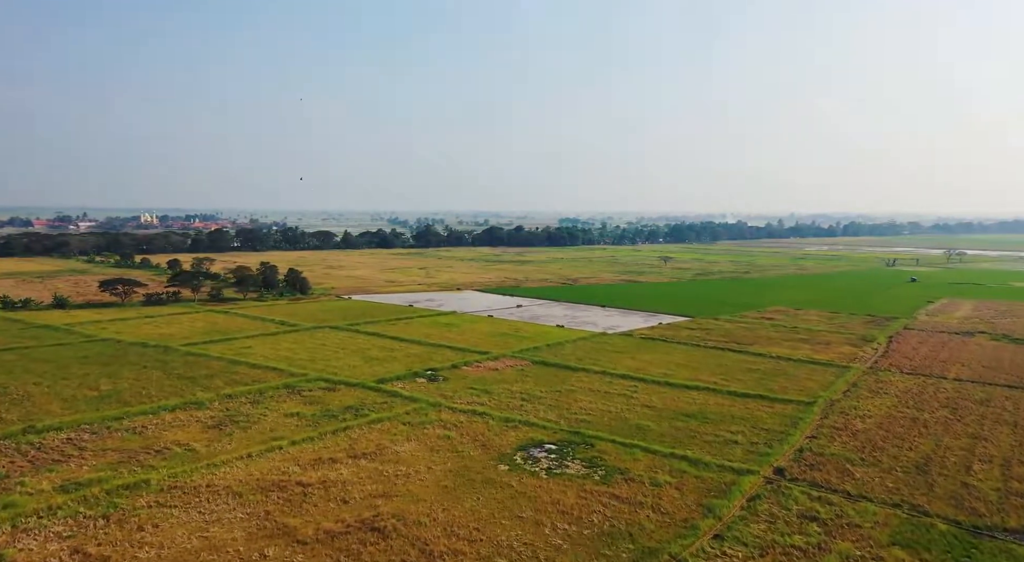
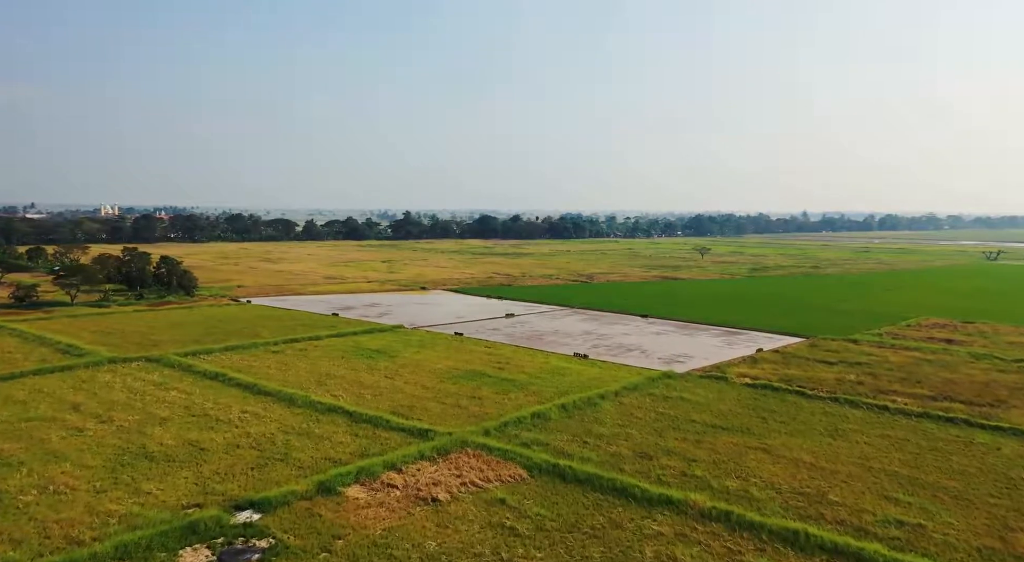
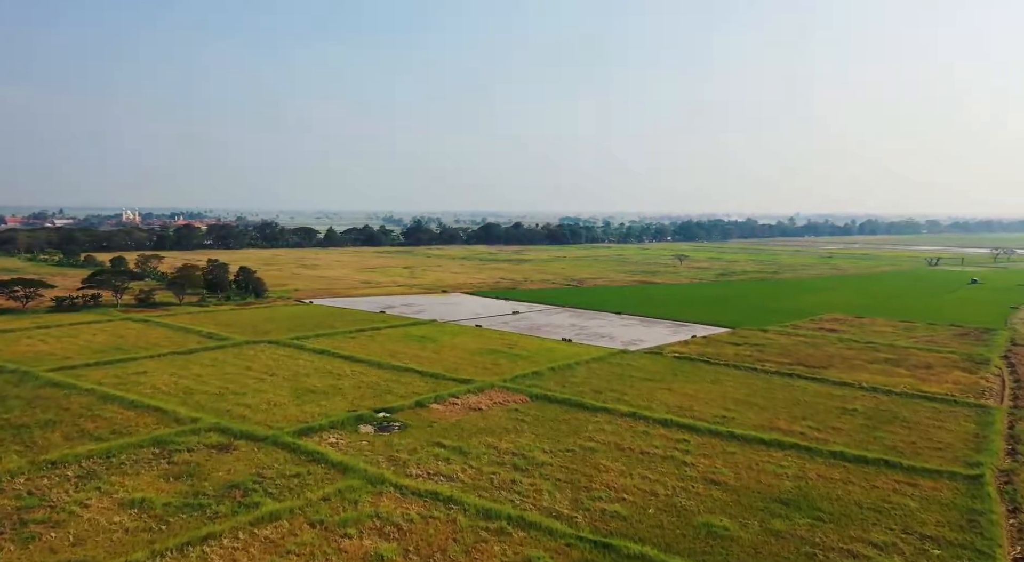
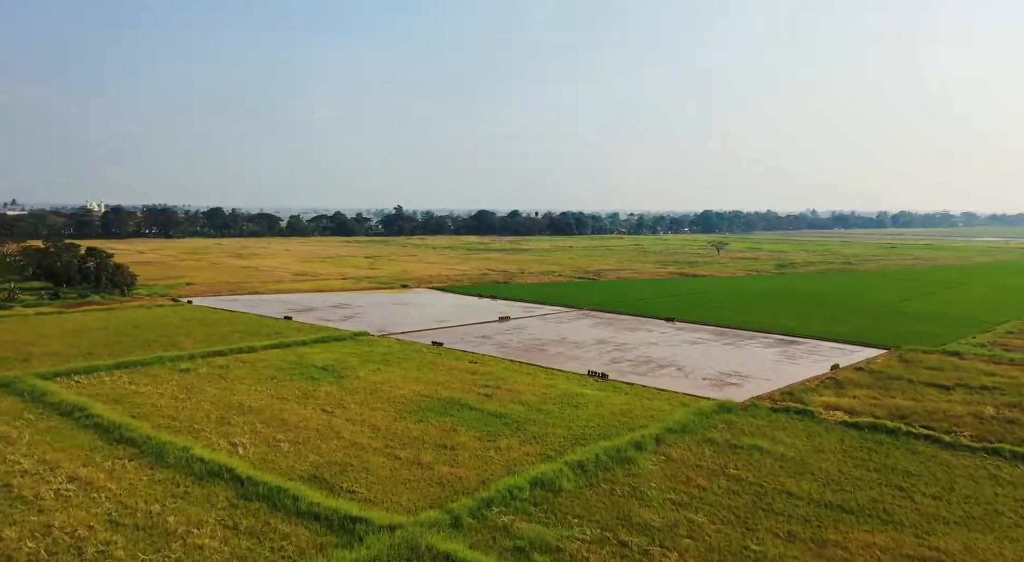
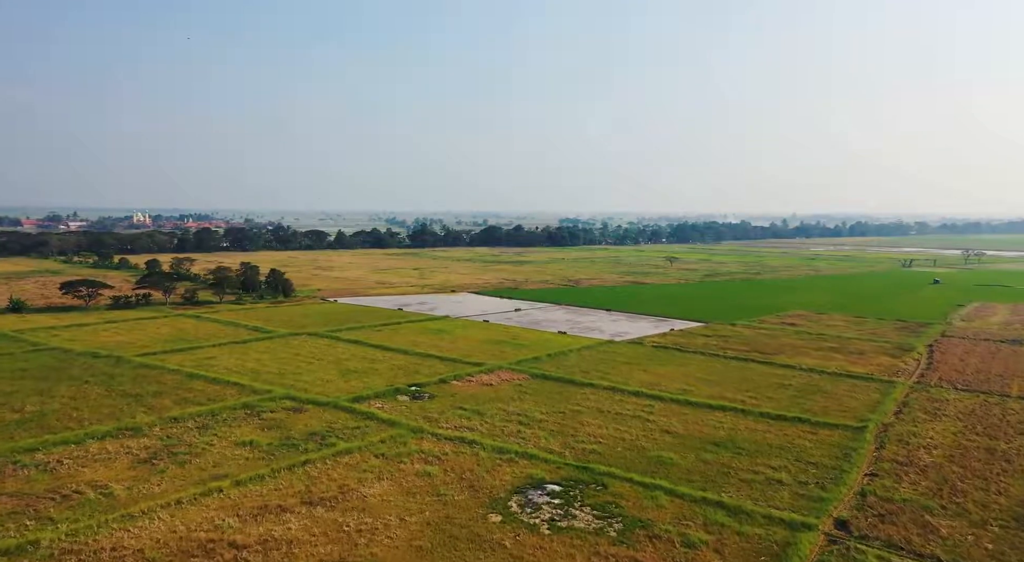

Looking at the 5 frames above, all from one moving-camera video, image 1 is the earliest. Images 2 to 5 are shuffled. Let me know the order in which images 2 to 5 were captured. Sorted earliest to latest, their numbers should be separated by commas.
5, 3, 2, 4
